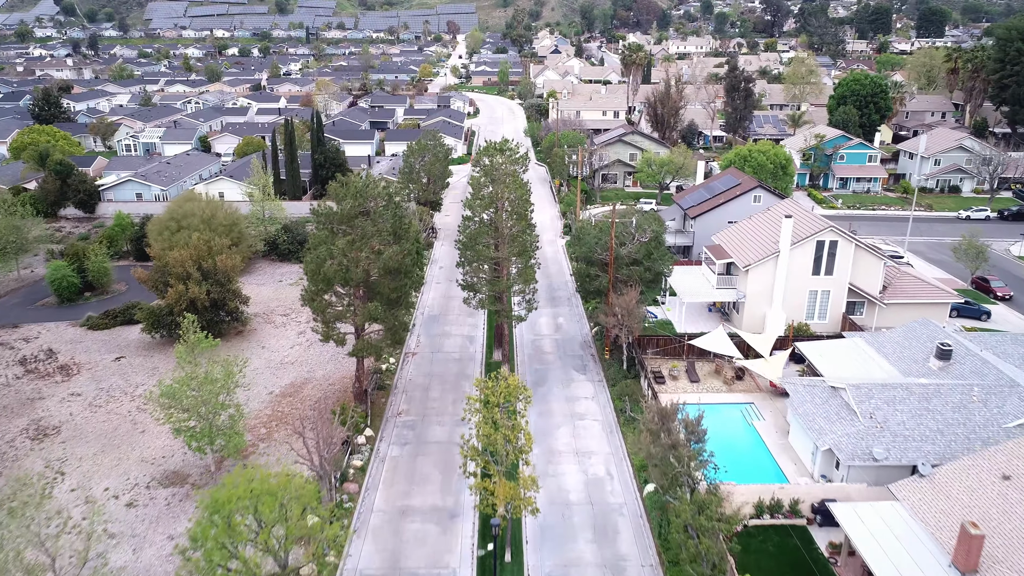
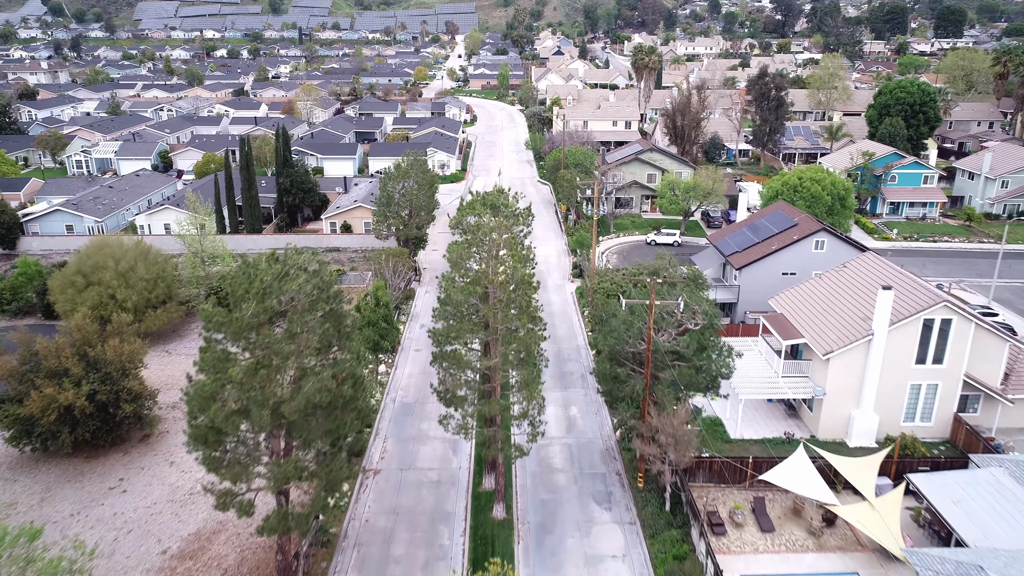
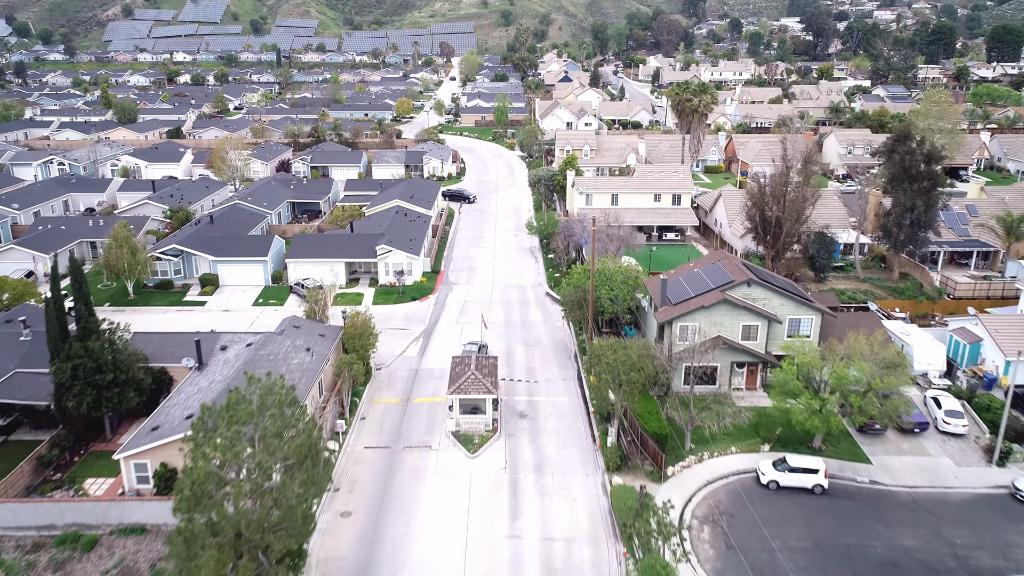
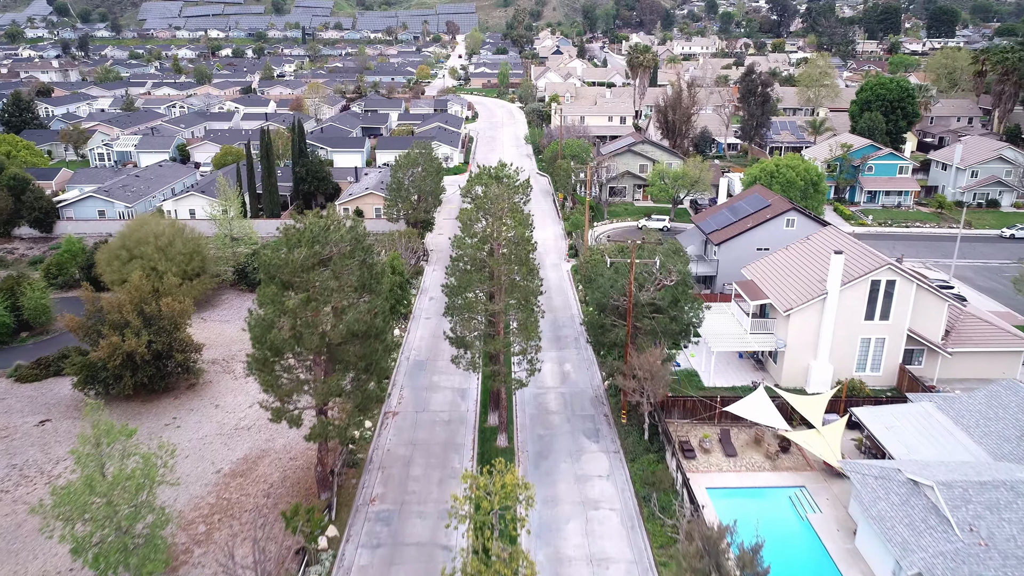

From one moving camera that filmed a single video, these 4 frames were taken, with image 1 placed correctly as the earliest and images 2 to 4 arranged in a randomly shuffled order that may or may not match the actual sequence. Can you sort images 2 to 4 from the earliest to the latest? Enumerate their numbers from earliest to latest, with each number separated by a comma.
4, 2, 3
